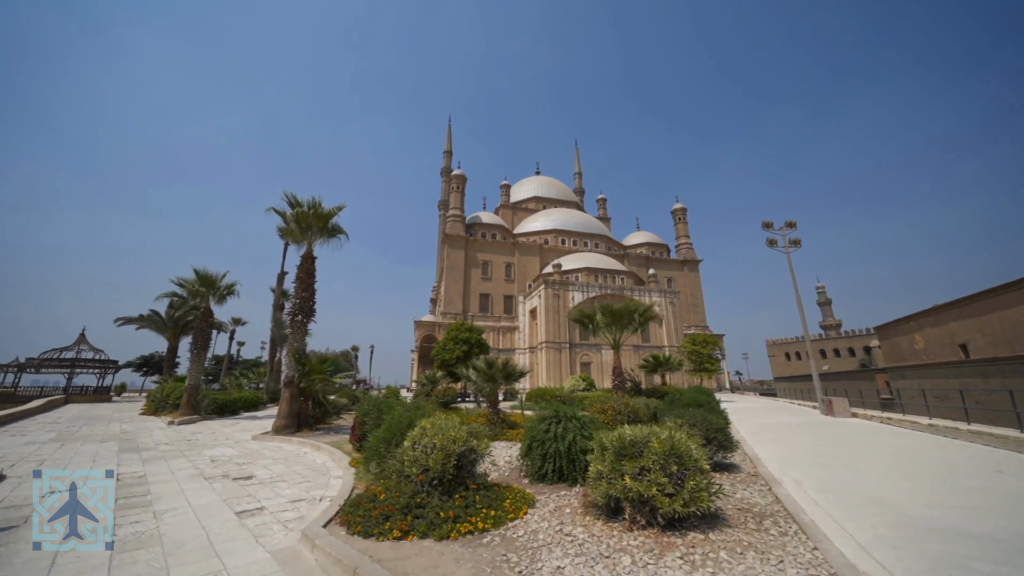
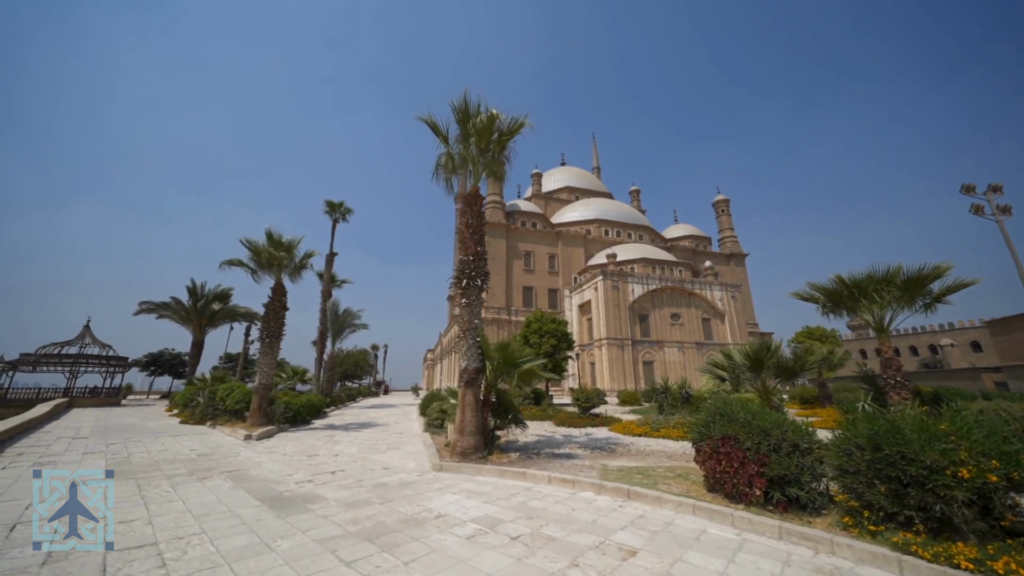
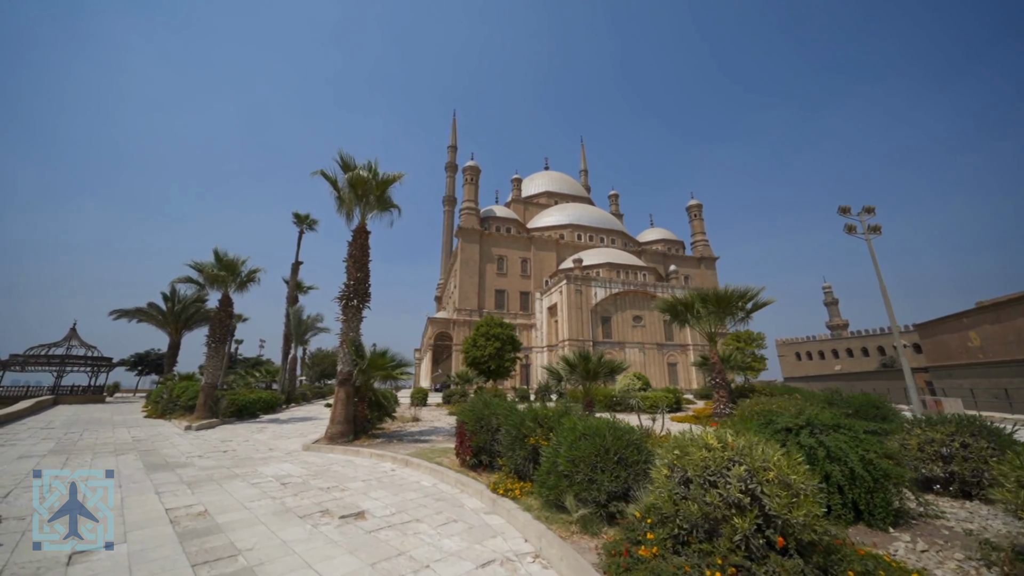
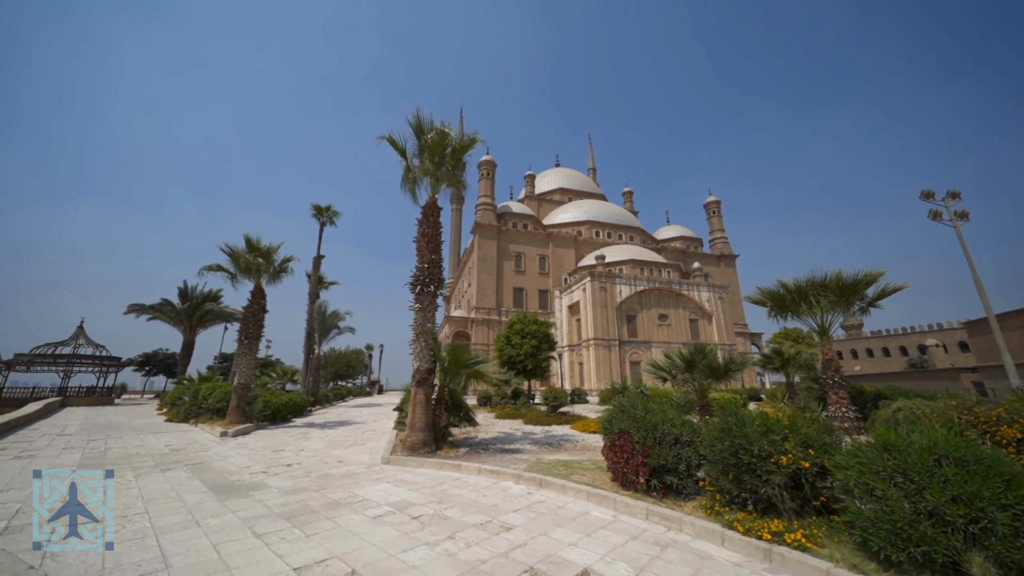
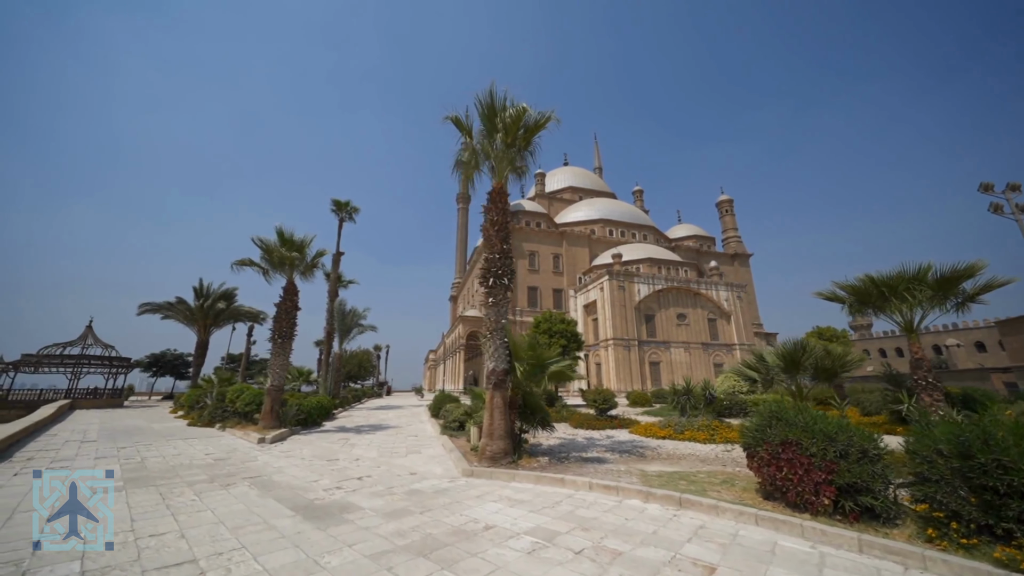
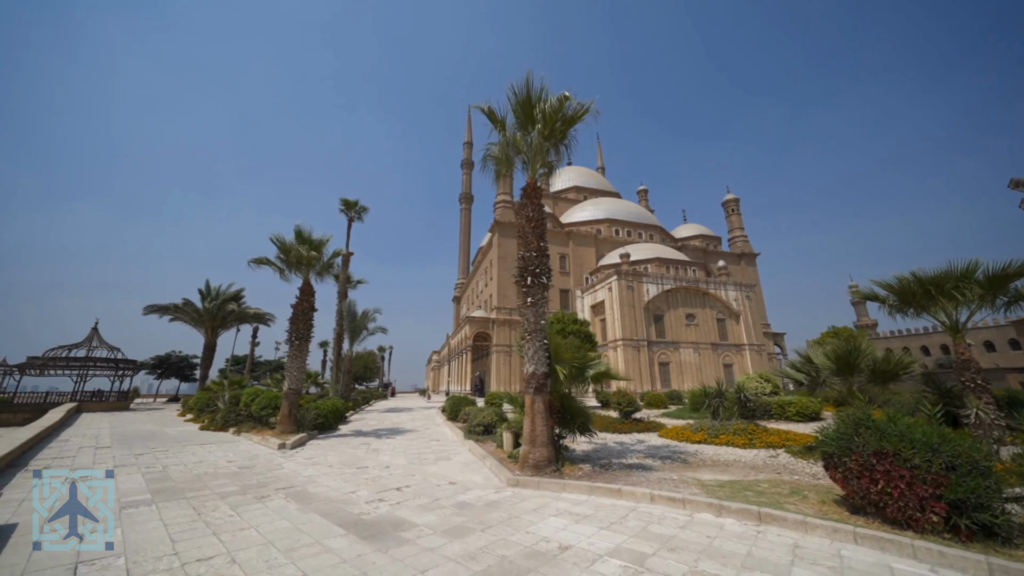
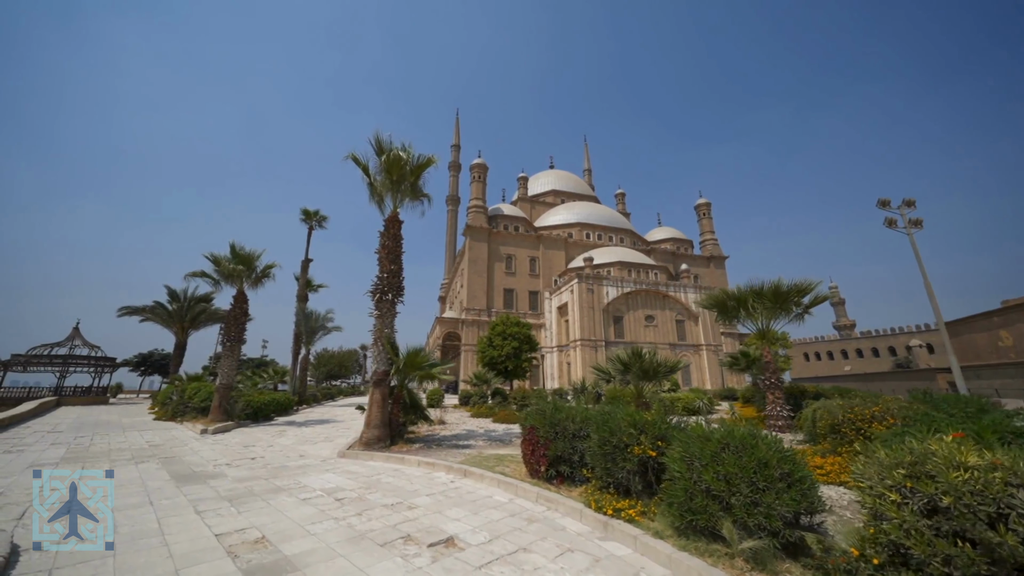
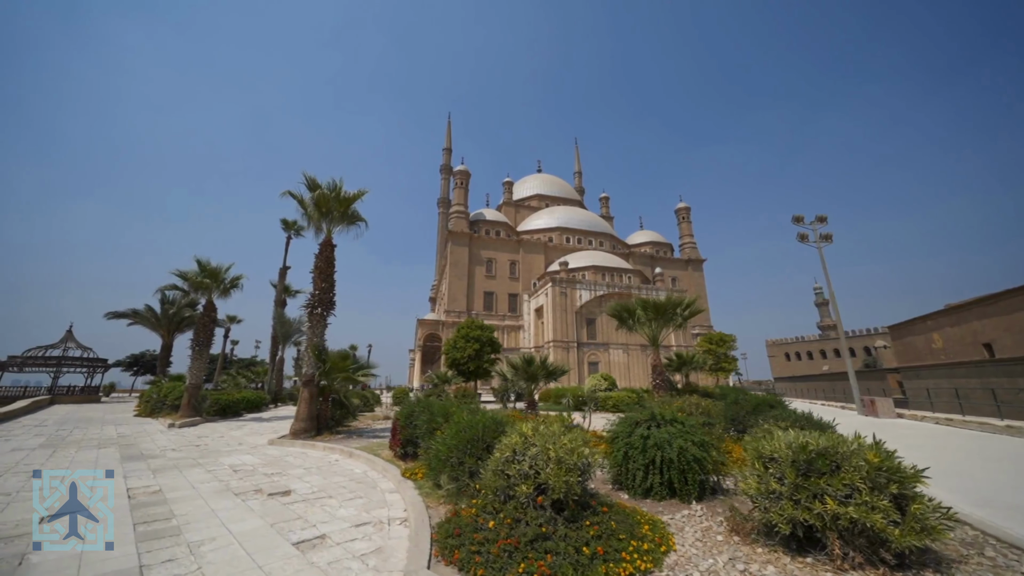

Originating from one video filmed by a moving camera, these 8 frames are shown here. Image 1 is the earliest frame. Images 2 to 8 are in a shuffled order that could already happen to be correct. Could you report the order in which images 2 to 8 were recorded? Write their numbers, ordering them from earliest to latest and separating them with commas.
8, 3, 7, 4, 2, 5, 6
